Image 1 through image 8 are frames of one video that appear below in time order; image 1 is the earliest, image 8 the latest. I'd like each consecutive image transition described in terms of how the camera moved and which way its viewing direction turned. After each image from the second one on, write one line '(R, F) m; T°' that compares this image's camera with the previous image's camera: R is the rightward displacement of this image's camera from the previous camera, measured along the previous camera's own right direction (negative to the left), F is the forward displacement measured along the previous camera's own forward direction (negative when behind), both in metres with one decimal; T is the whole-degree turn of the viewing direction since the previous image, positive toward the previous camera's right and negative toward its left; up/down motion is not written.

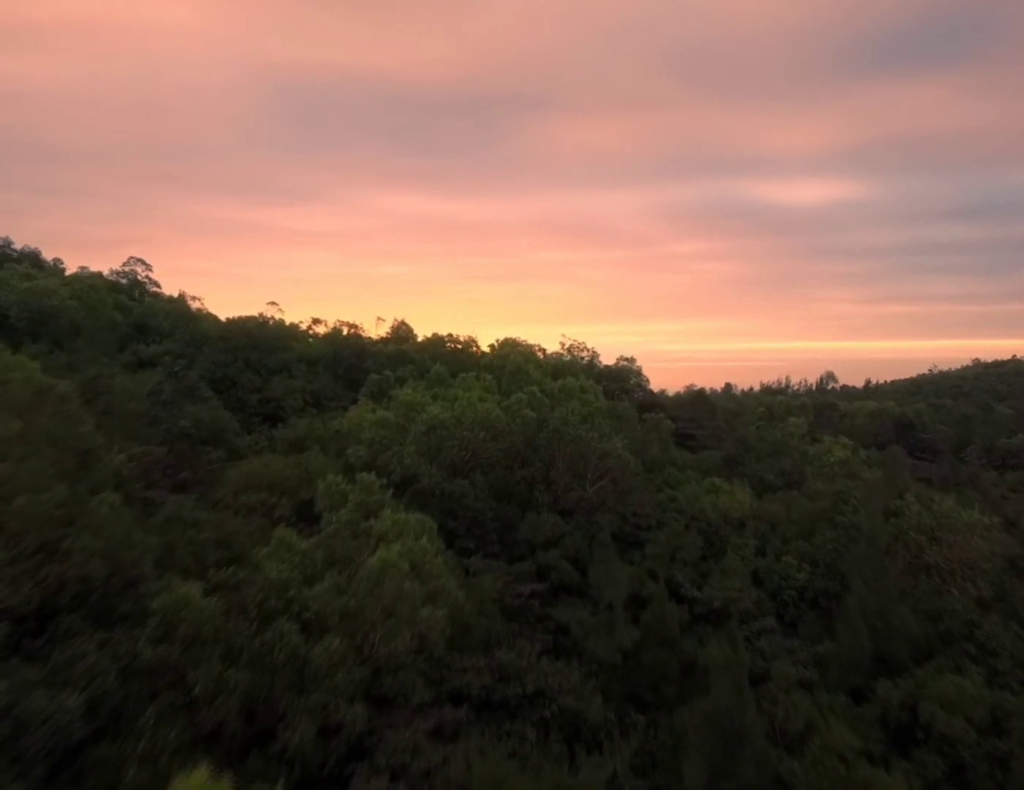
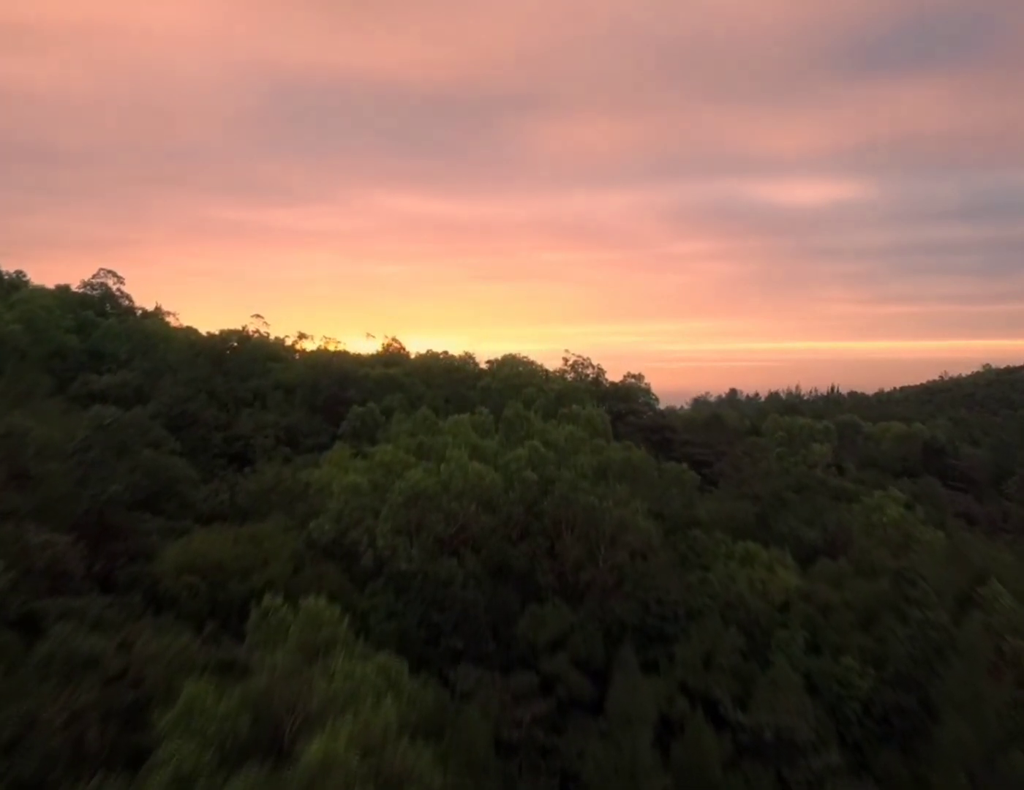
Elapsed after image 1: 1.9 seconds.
(+0.1, +3.1) m; 0°
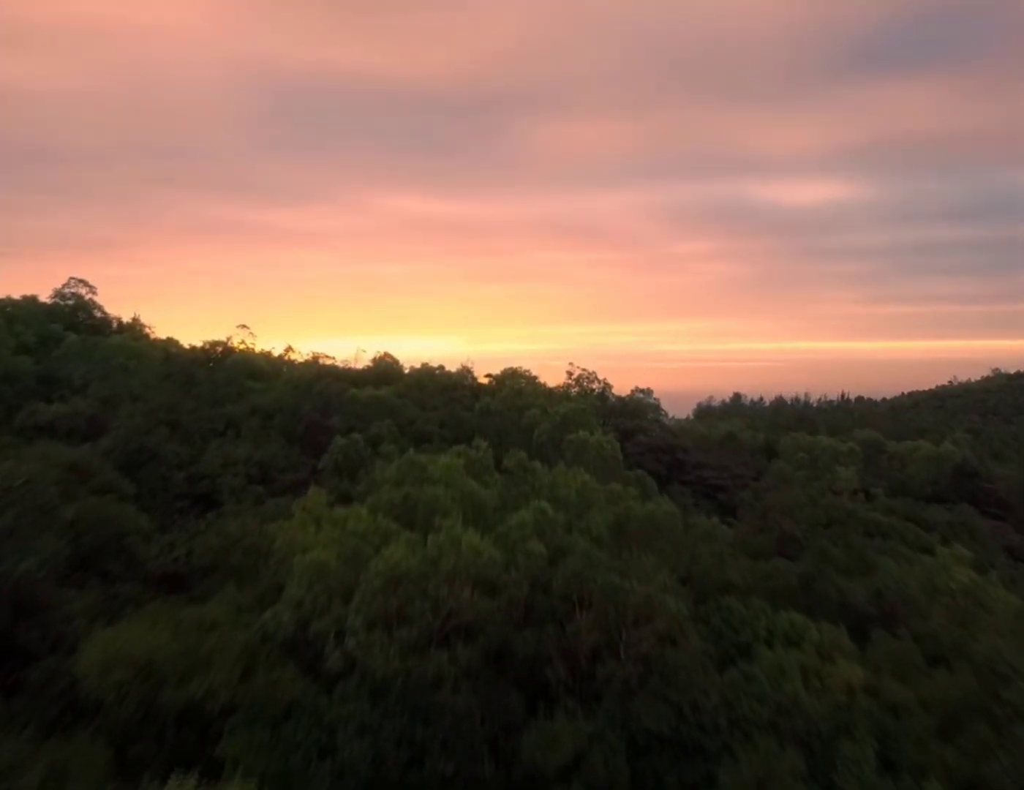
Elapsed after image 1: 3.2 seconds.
(0.0, +2.7) m; 0°
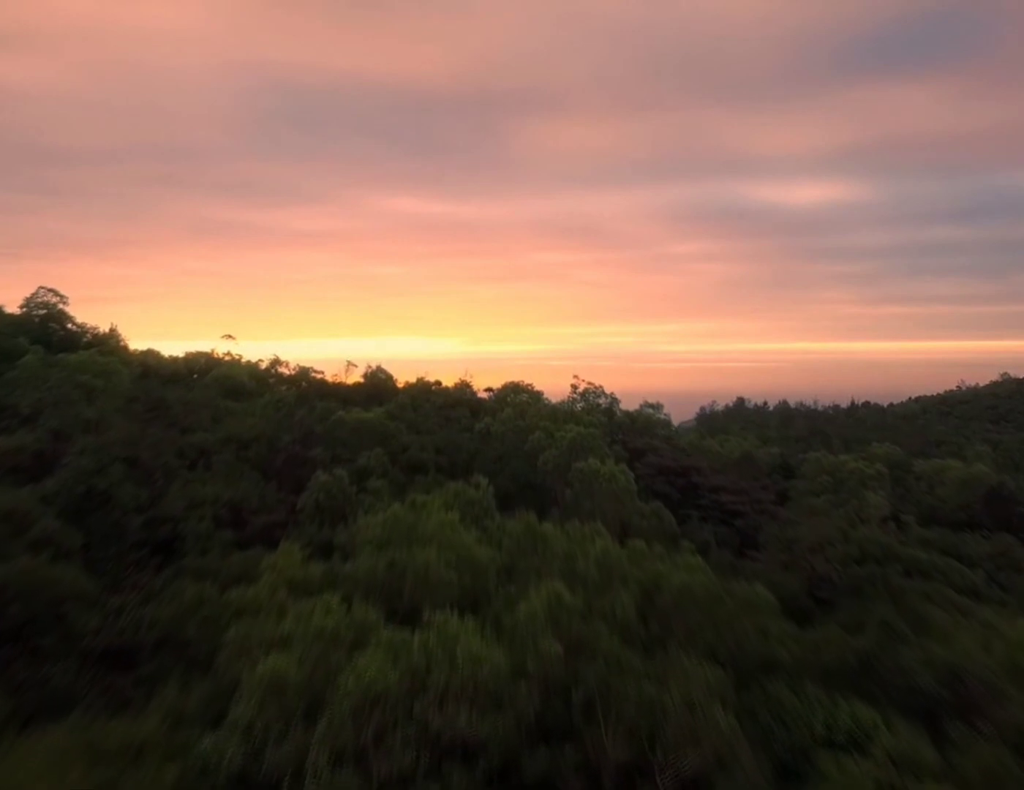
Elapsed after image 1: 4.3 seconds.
(-0.1, +2.5) m; 0°
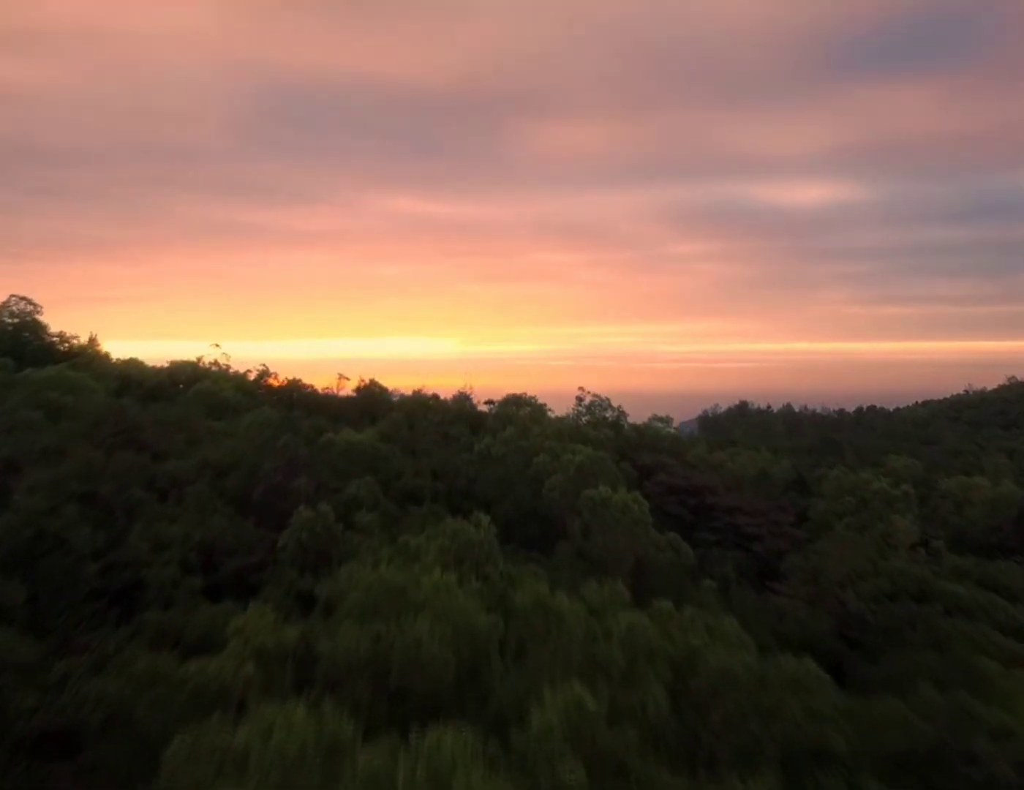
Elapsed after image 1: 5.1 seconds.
(-0.1, +2.1) m; 0°
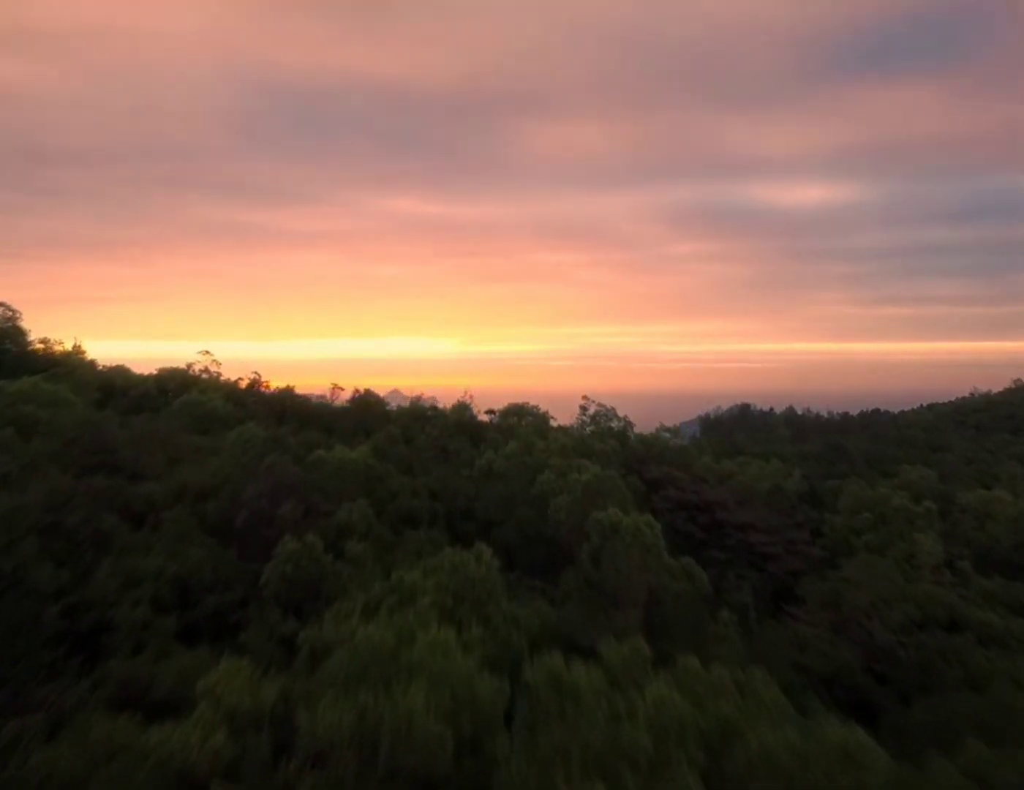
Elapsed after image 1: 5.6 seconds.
(-0.1, +1.5) m; 0°
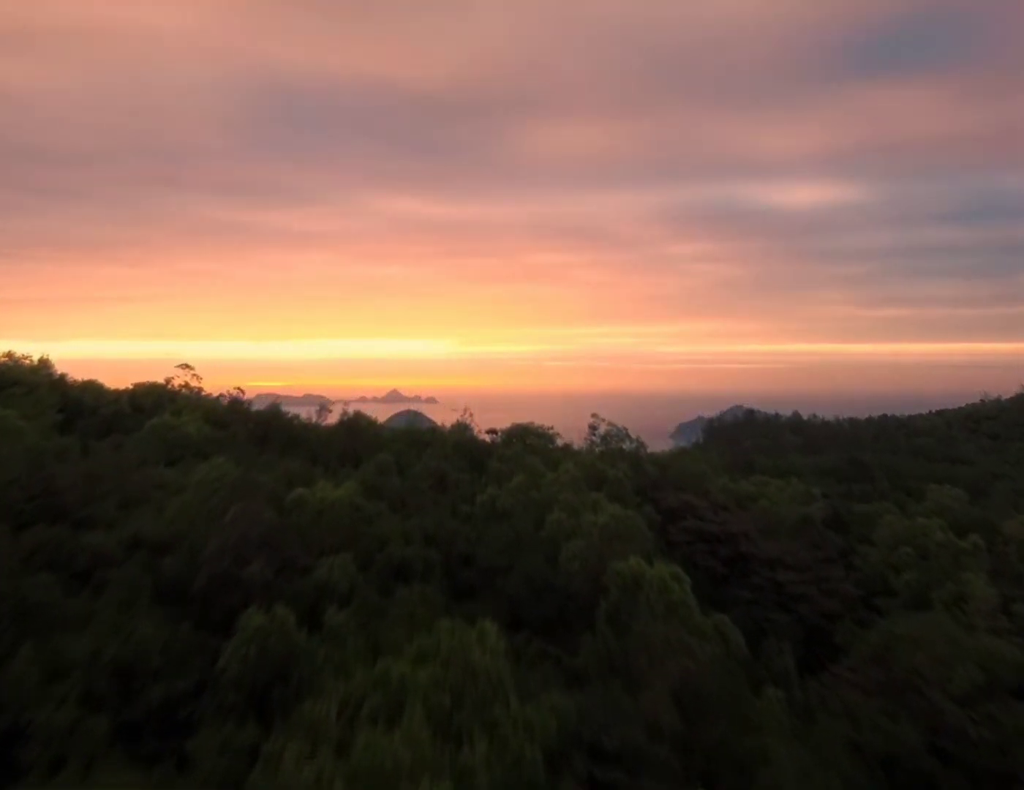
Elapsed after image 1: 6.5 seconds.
(-0.2, +2.8) m; 0°
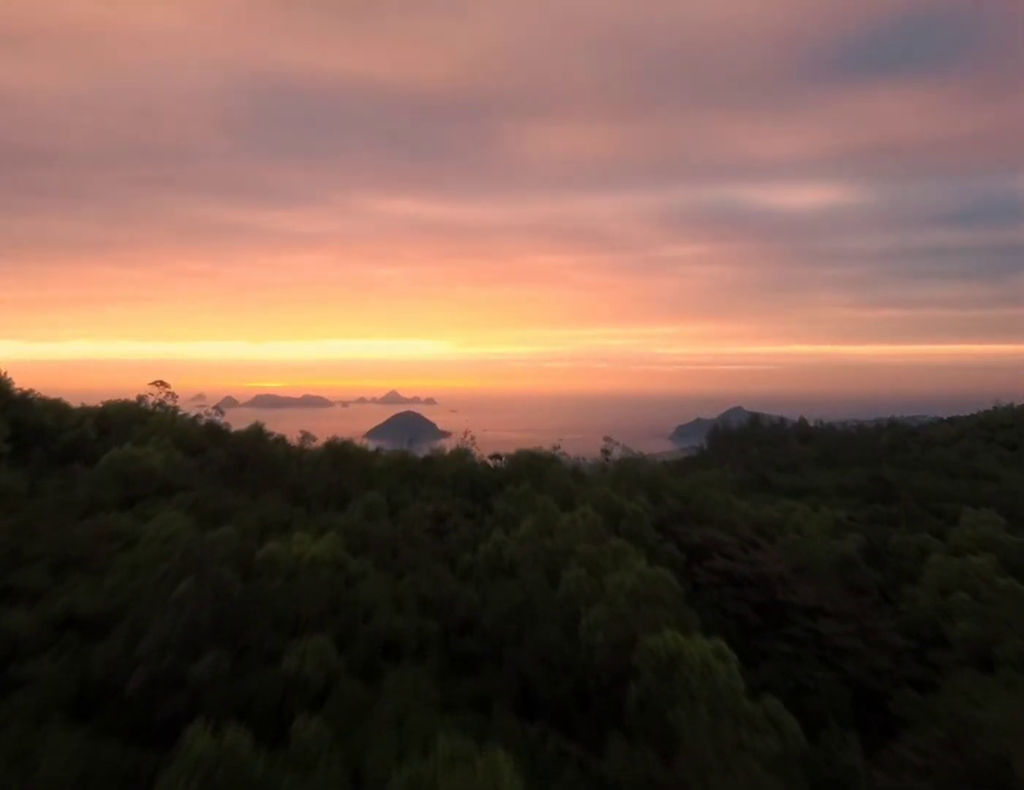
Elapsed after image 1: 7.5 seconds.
(-0.3, +3.1) m; 0°
